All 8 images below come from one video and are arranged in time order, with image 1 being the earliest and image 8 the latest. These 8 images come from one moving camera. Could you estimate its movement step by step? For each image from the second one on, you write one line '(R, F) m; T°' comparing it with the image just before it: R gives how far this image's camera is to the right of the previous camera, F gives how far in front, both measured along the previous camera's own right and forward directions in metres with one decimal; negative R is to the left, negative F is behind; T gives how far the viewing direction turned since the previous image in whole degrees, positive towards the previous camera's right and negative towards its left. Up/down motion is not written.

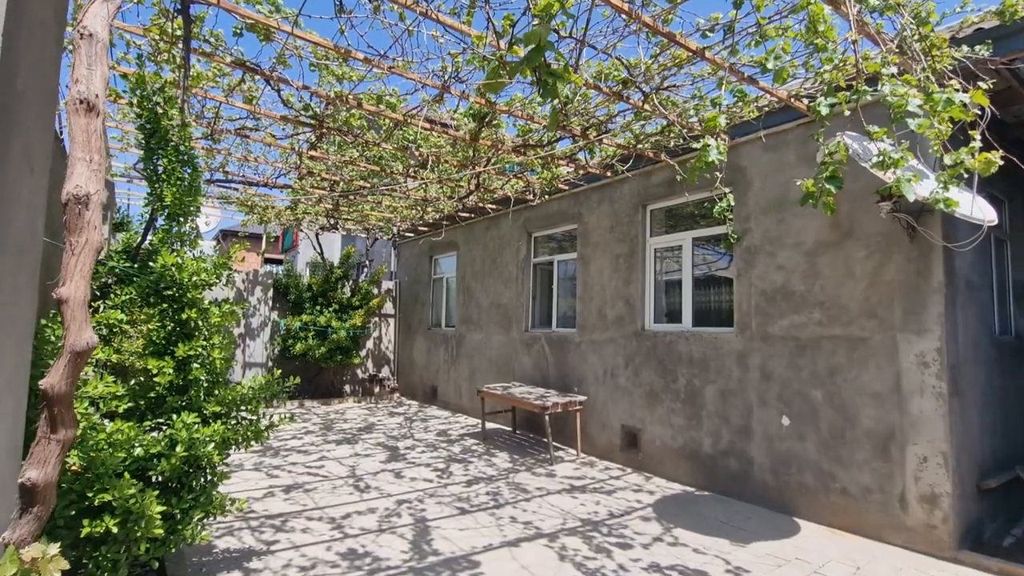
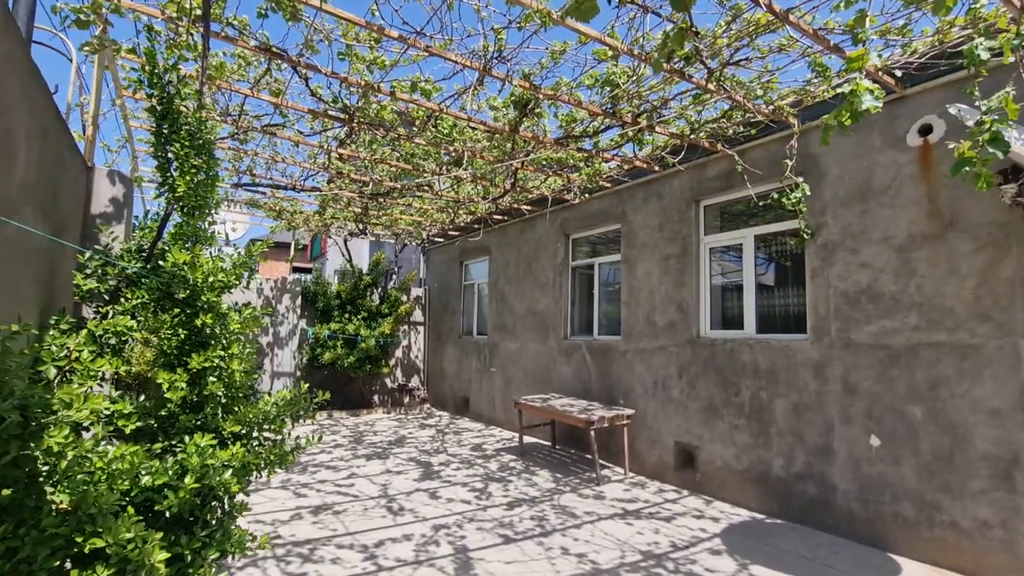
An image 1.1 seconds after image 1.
(-0.2, +0.4) m; -3°
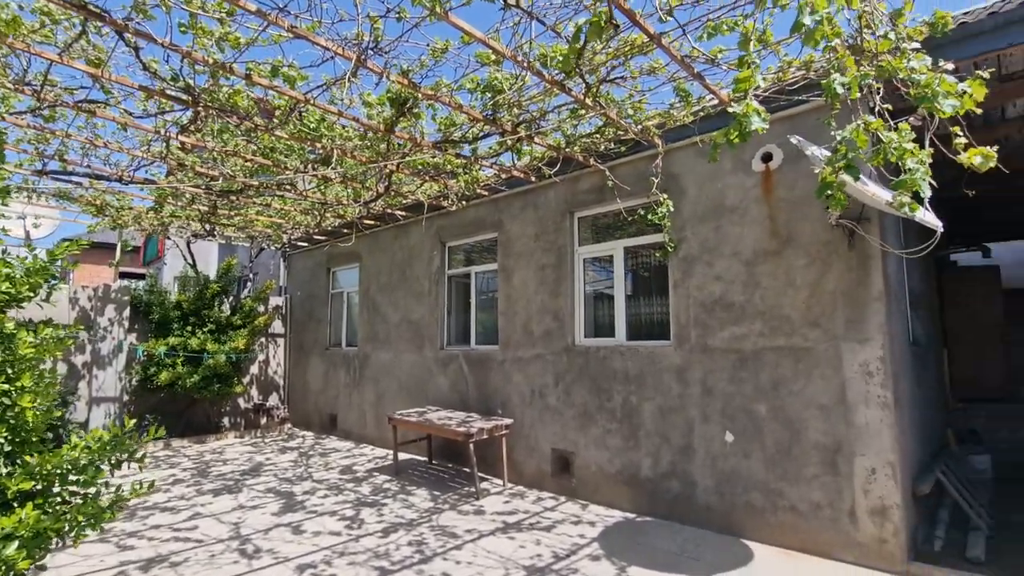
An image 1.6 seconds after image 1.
(0.0, +0.2) m; +14°
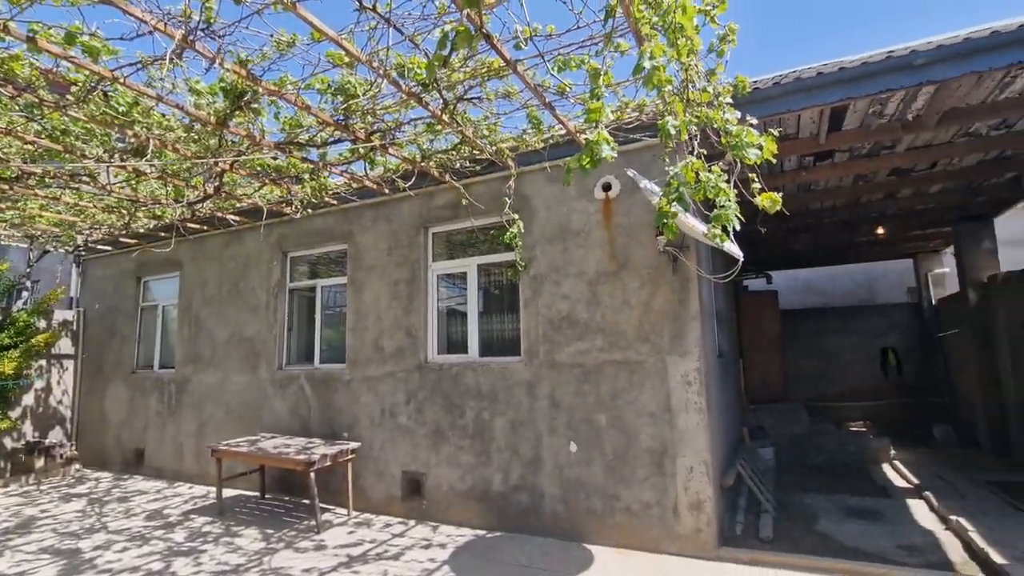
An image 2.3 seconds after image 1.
(0.0, +0.1) m; +16°
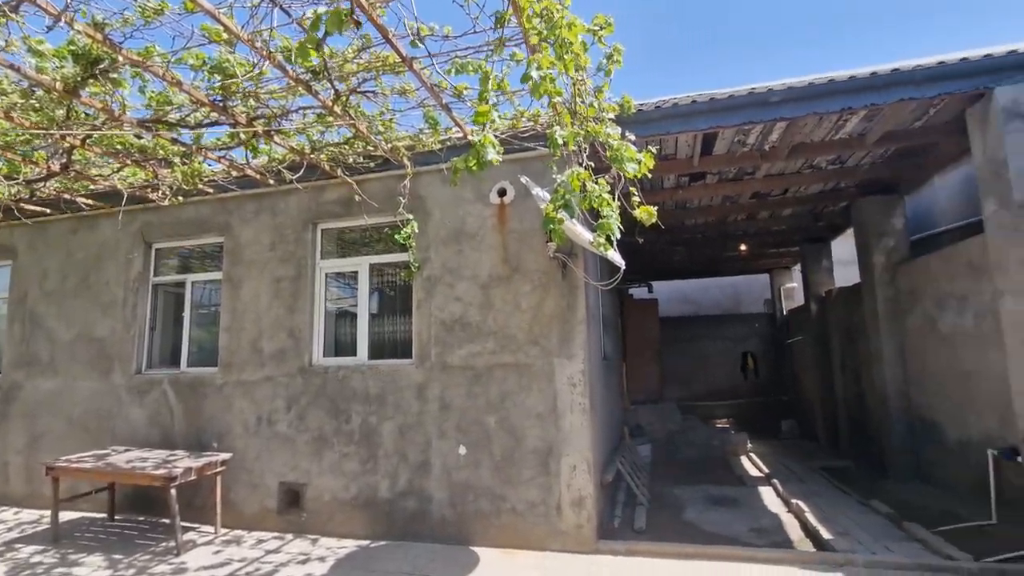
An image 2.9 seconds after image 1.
(0.0, 0.0) m; +11°
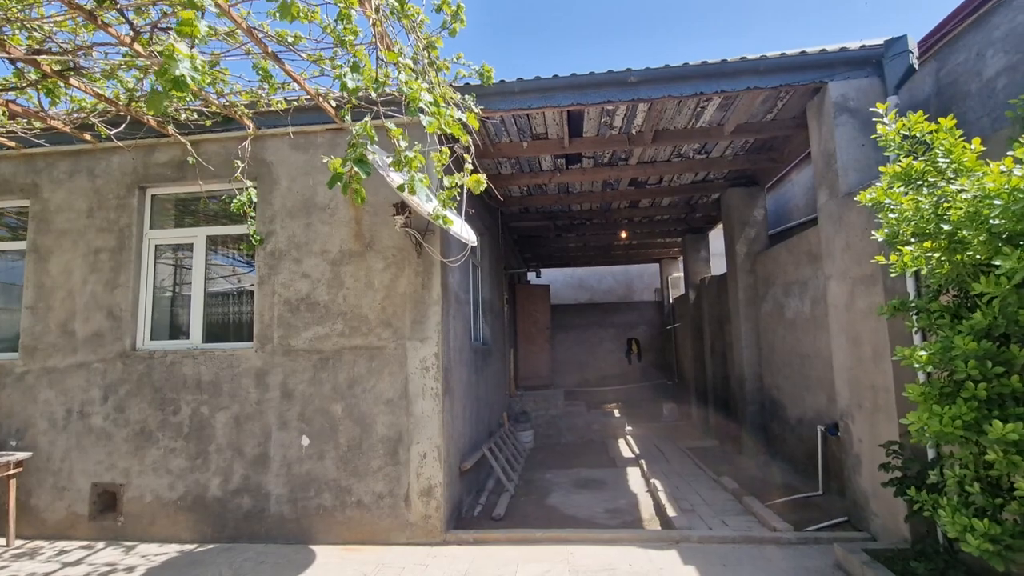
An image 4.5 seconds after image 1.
(+0.5, +0.2) m; +9°
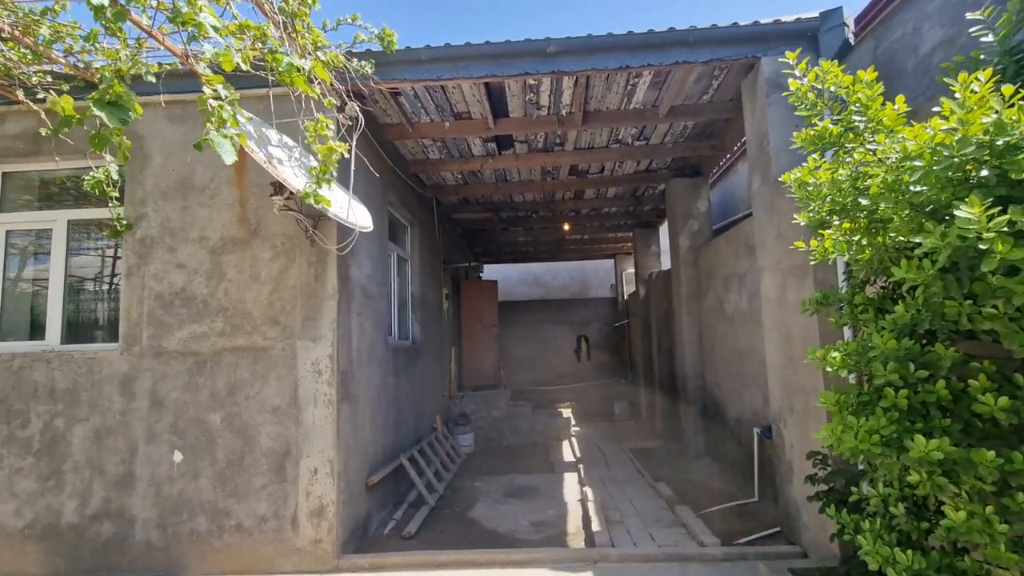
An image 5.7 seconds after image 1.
(+0.4, +0.4) m; +3°
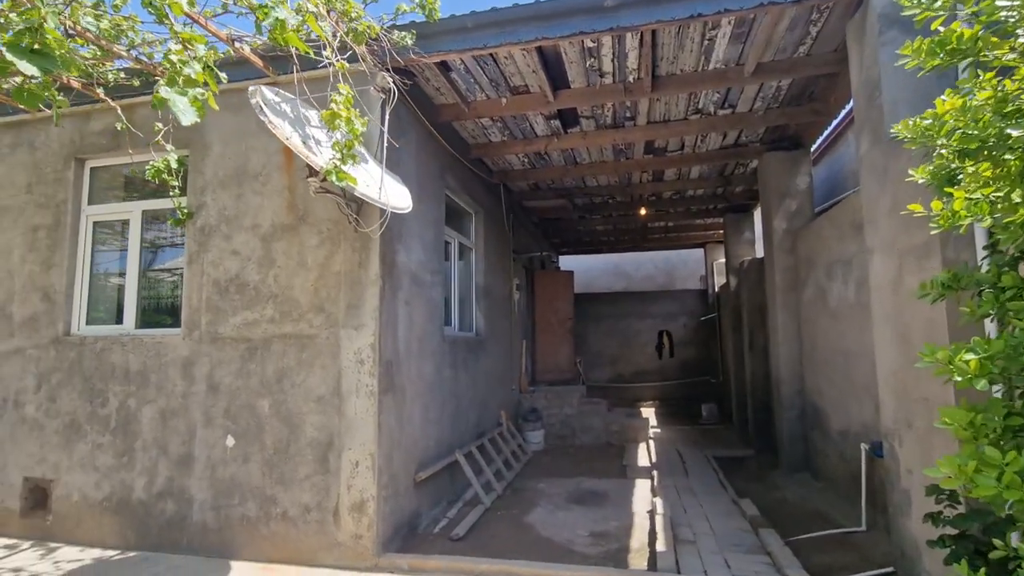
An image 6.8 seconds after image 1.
(+0.3, +0.4) m; -10°
